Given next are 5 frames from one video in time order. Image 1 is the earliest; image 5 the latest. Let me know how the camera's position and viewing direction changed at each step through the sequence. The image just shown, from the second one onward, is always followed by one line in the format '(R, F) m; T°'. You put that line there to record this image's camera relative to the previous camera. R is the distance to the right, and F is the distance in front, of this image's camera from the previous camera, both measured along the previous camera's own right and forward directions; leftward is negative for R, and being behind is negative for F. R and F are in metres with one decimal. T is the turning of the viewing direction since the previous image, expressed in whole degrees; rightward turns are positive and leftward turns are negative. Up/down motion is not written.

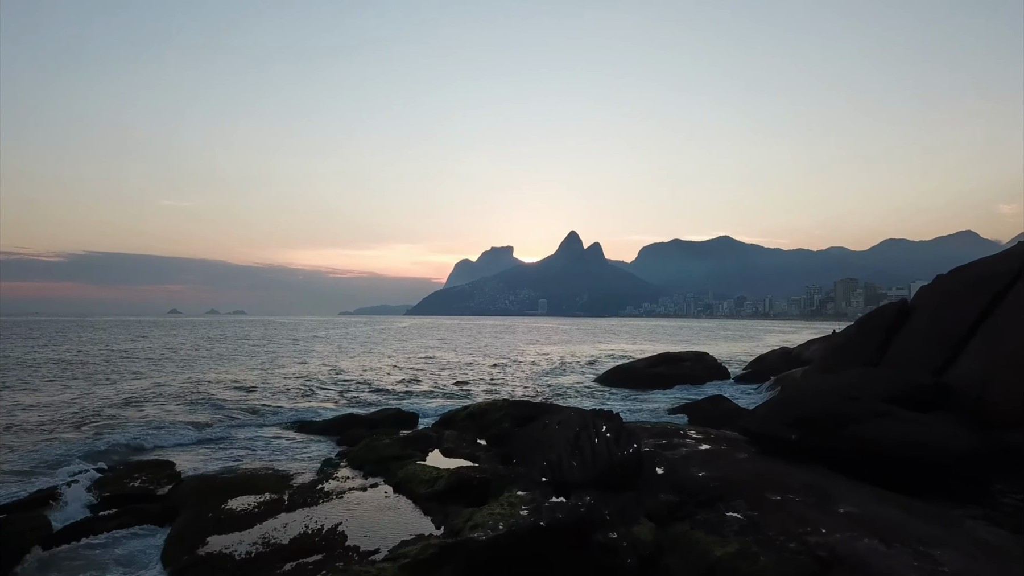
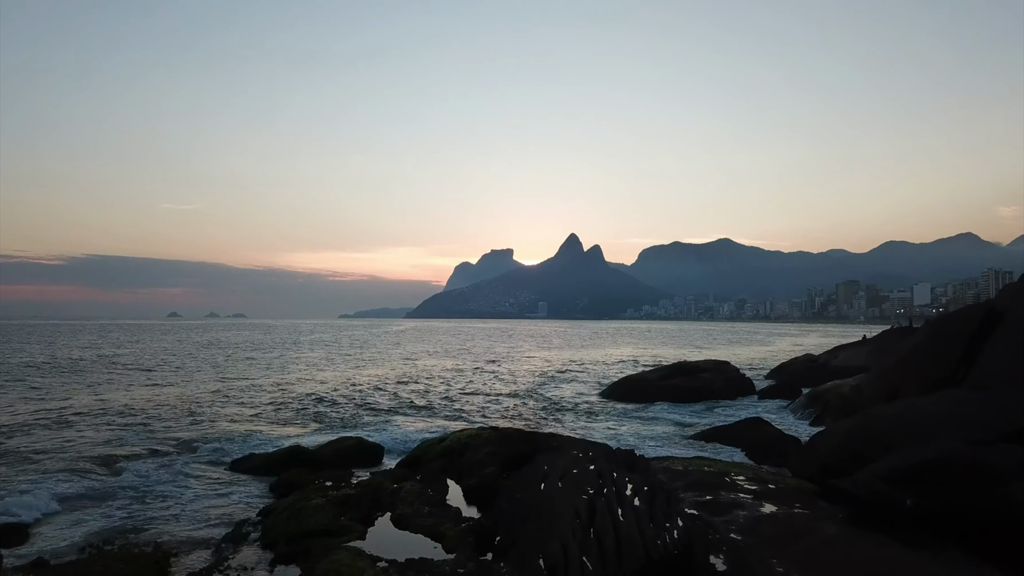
(+0.2, +2.6) m; 0°
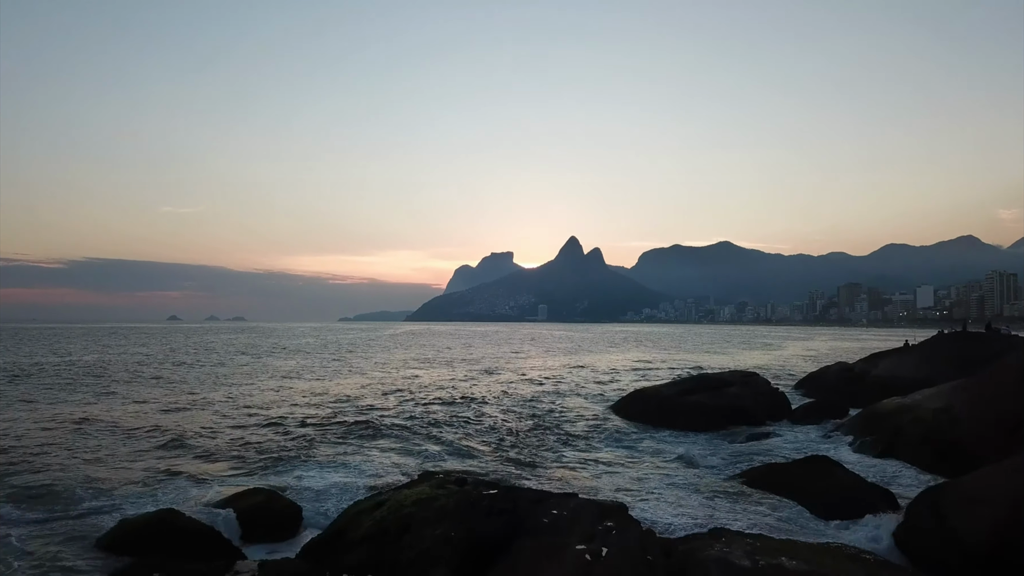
(+0.3, +3.1) m; 0°
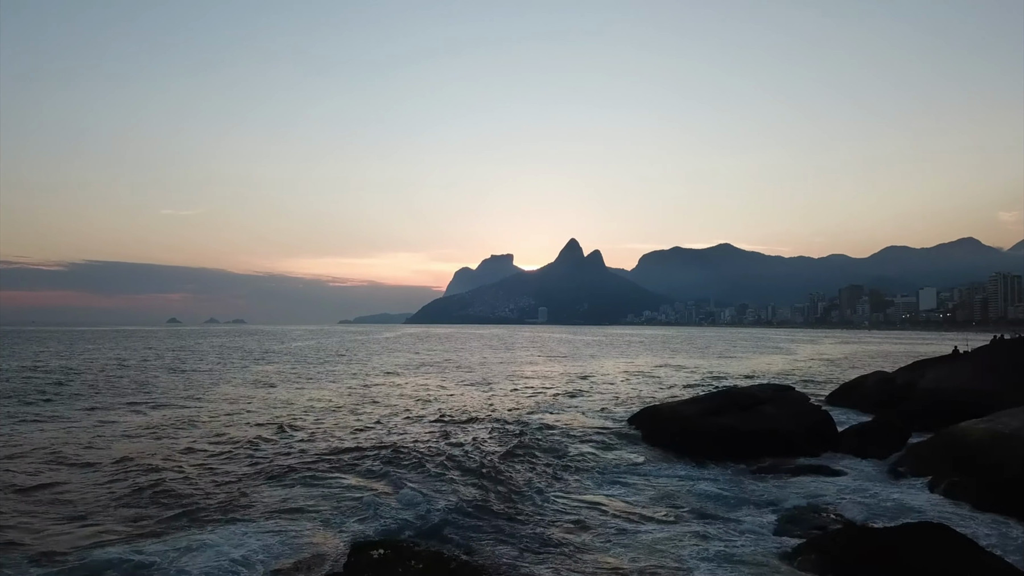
(+0.3, +2.8) m; 0°
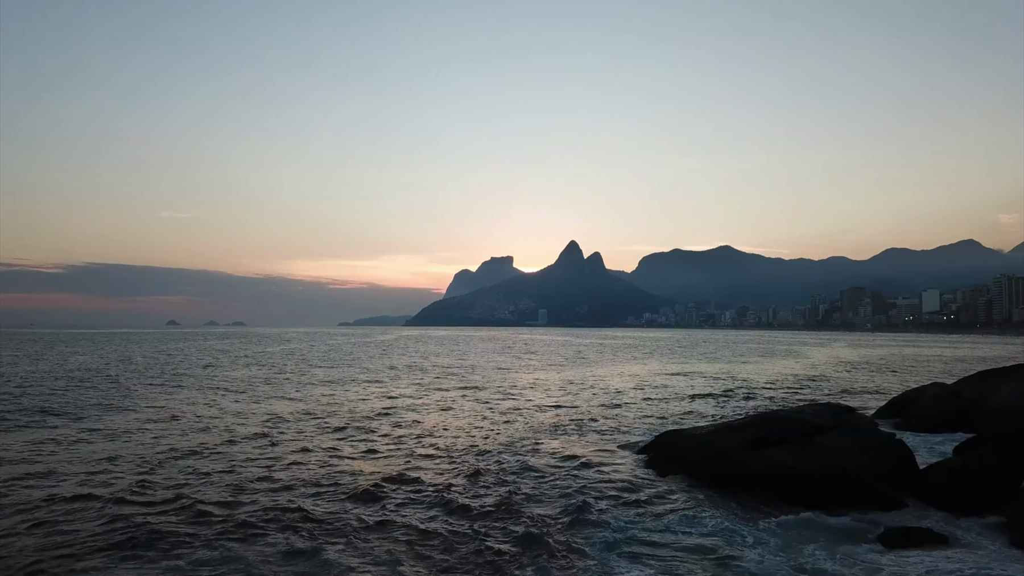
(+0.3, +3.1) m; 0°
